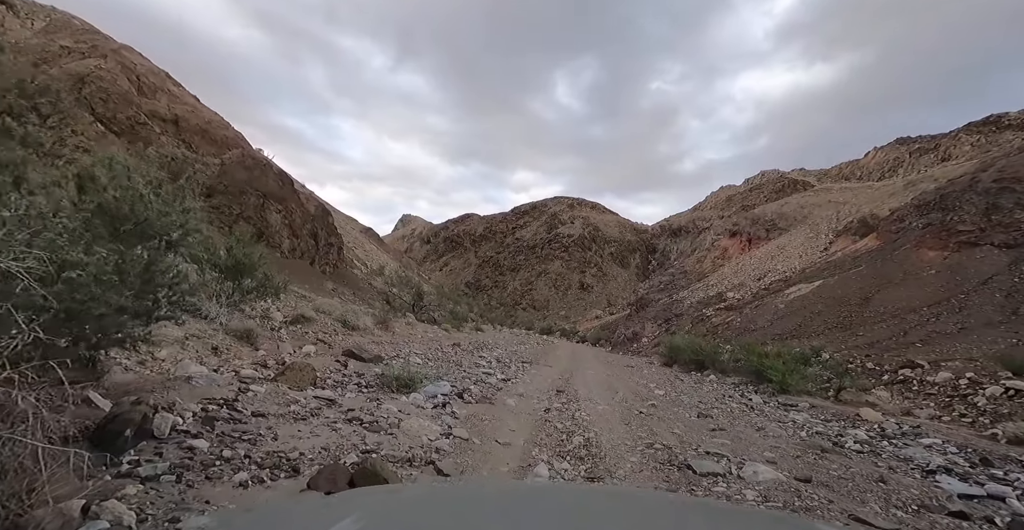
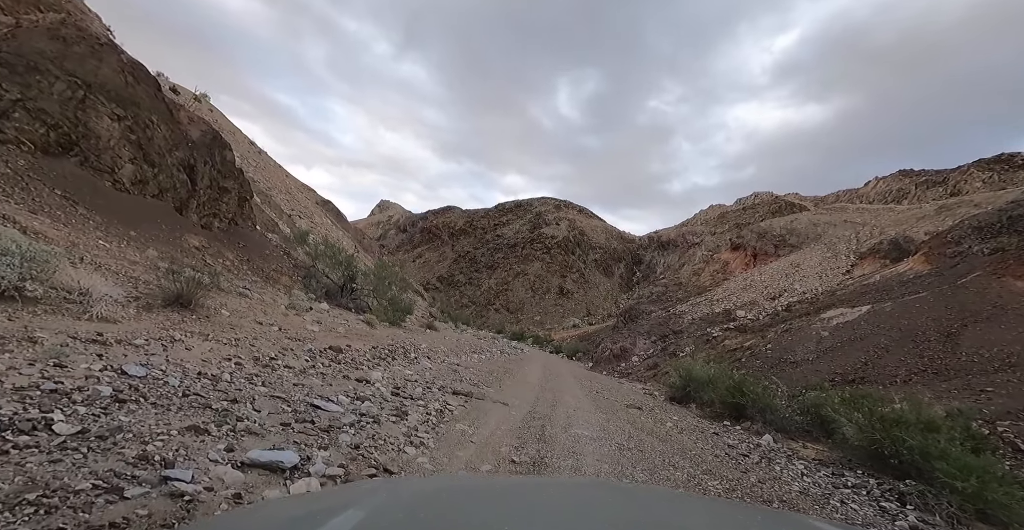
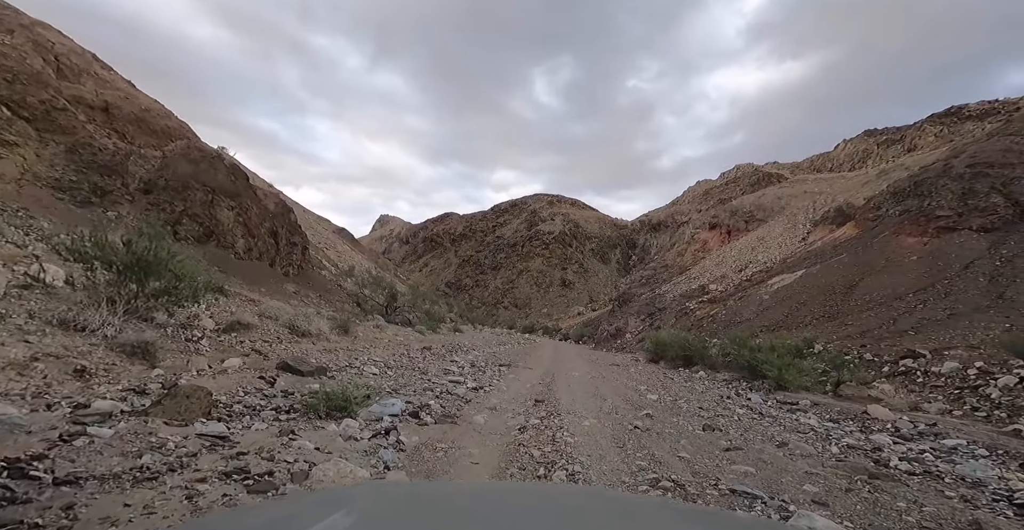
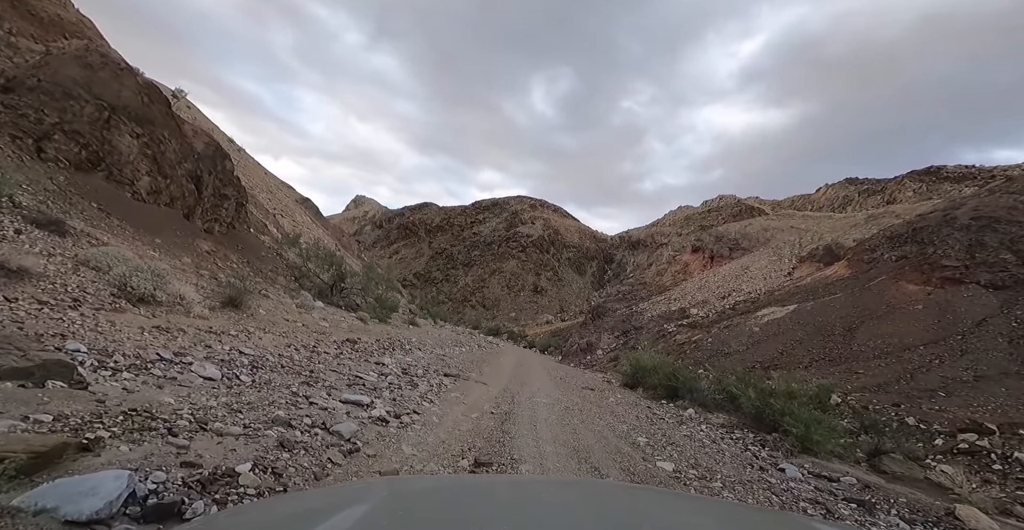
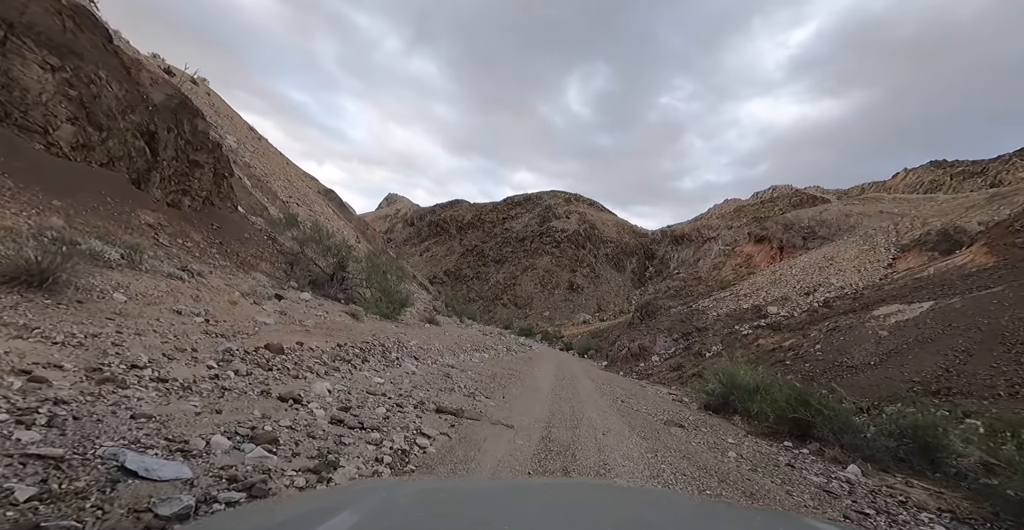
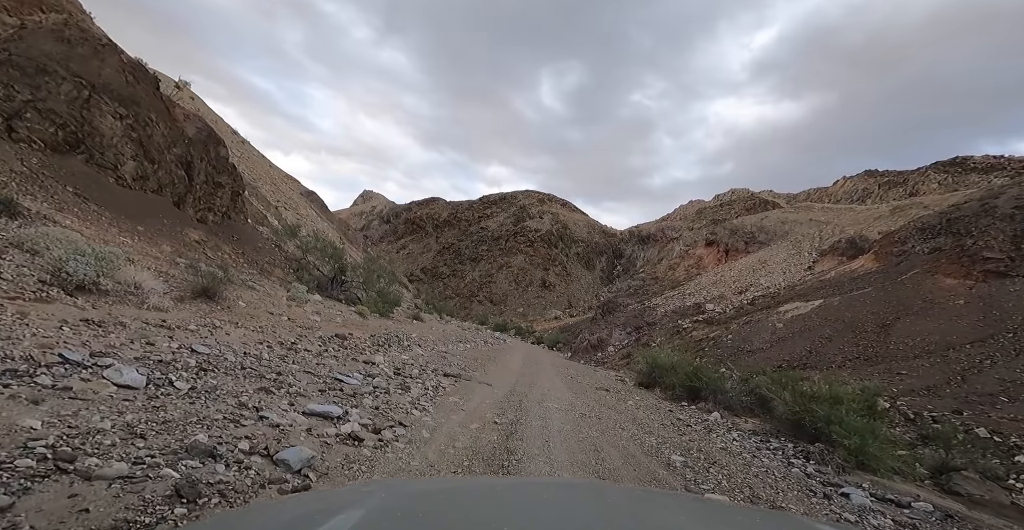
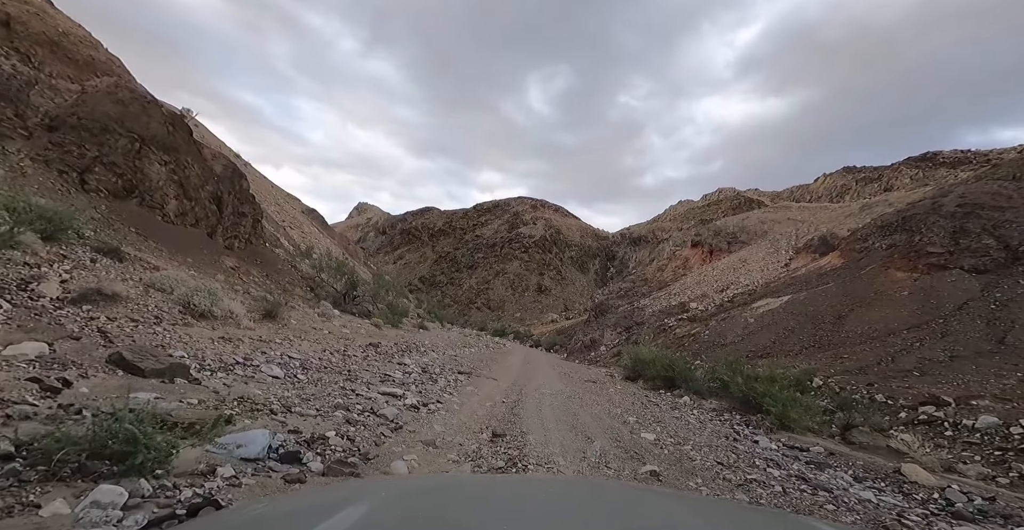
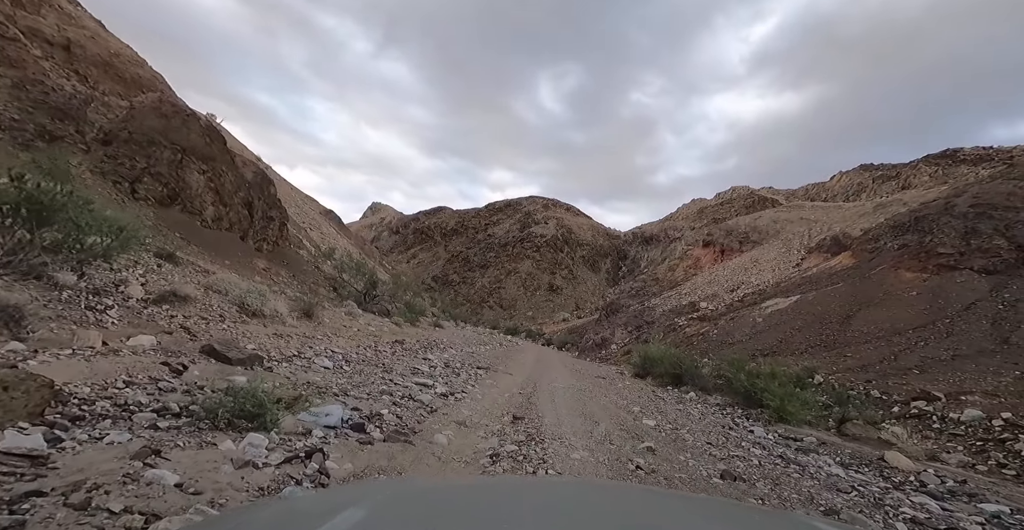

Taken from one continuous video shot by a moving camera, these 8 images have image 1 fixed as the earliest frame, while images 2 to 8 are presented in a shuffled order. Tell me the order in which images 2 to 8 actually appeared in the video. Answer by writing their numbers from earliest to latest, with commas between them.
3, 8, 7, 4, 6, 2, 5
